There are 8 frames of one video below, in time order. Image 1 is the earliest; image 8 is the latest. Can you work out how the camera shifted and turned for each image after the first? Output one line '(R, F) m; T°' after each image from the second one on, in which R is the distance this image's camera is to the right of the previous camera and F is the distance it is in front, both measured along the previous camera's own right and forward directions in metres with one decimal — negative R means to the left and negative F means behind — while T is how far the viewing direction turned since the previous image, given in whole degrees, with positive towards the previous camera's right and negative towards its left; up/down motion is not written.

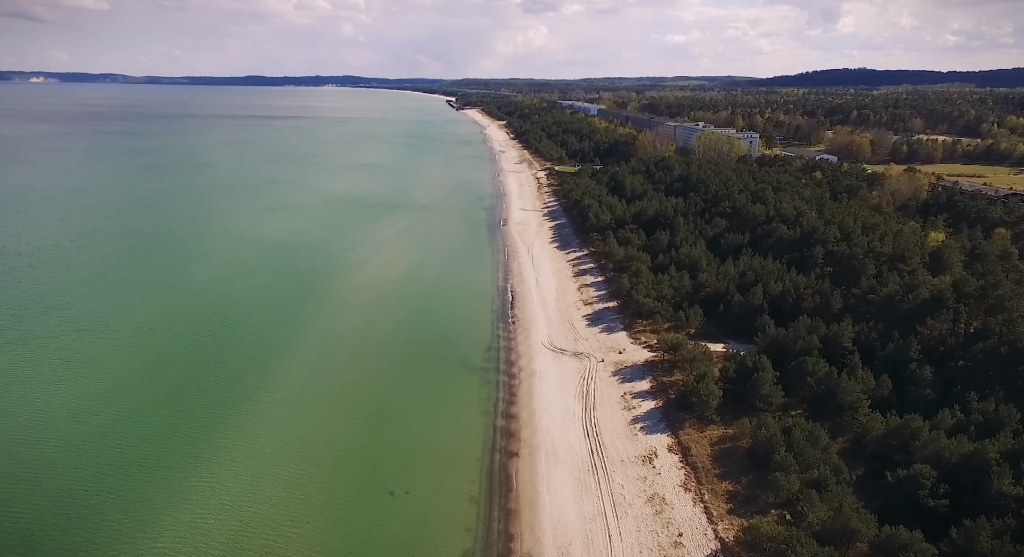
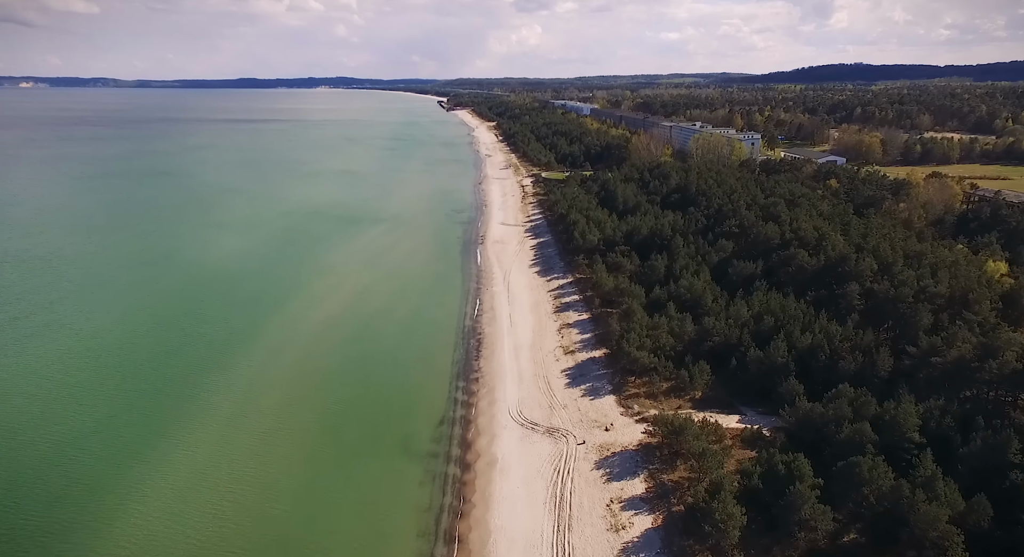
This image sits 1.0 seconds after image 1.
(+1.0, +4.2) m; 0°
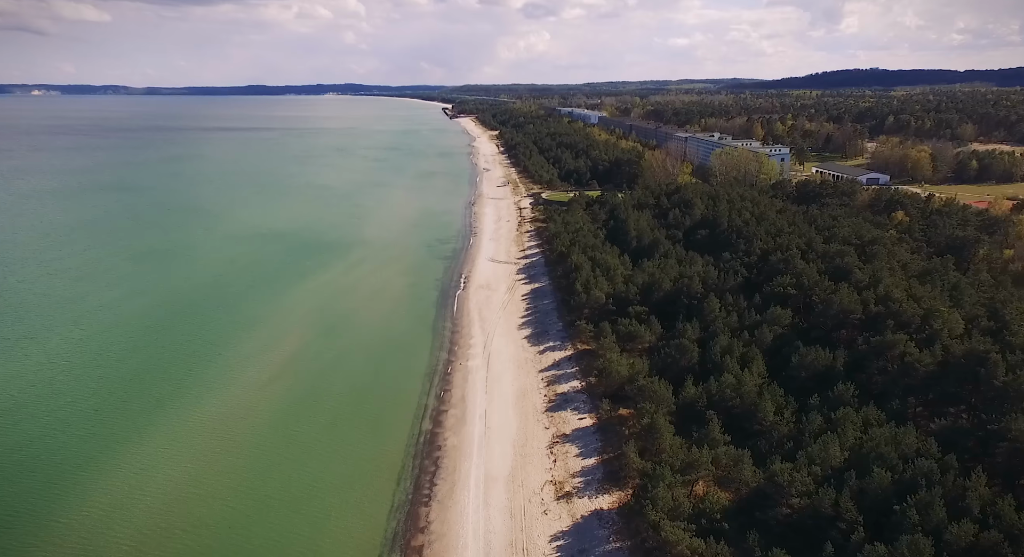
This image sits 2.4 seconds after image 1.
(+0.8, +6.3) m; -1°
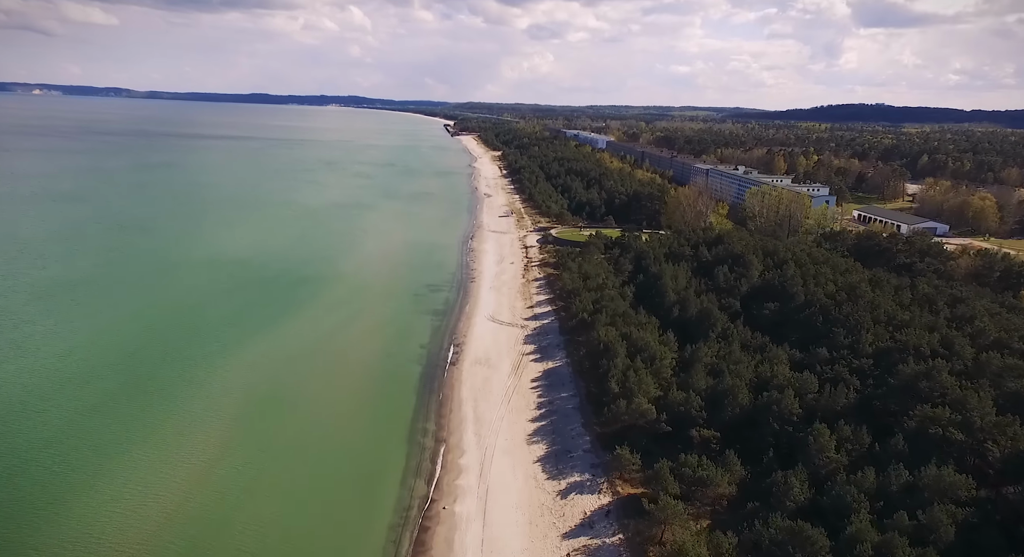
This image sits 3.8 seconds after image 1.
(-0.5, +6.4) m; 0°
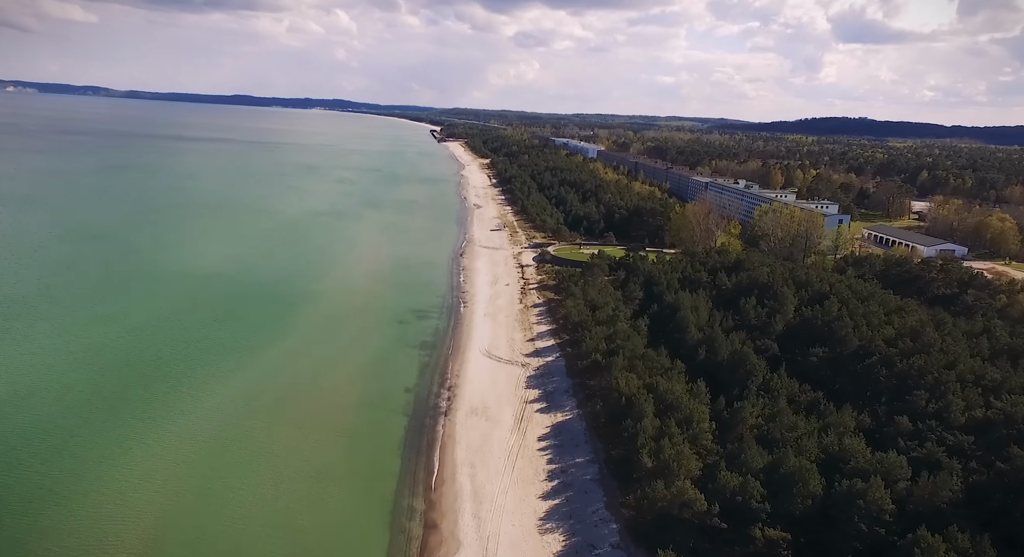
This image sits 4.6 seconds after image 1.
(-0.6, +3.2) m; +2°
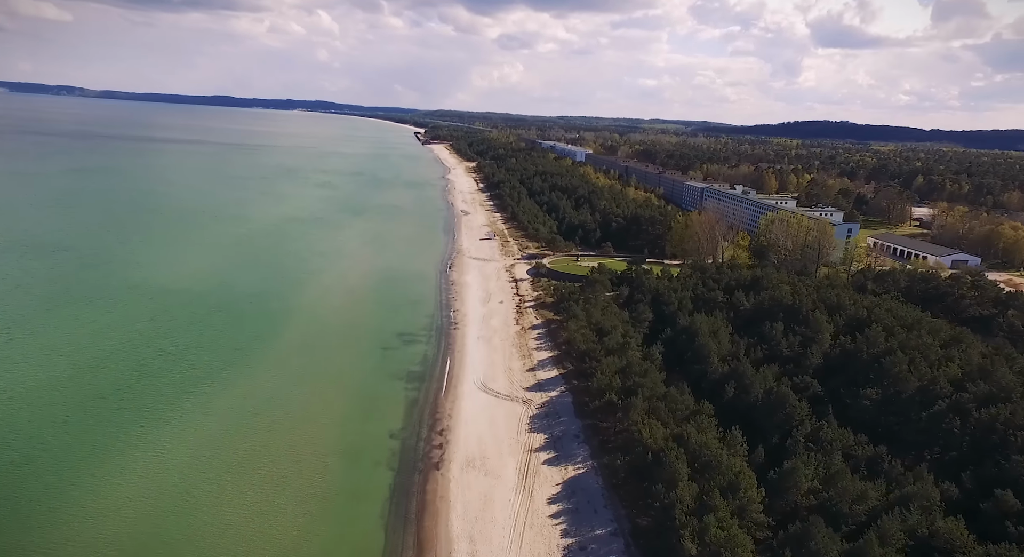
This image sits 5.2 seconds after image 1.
(-0.5, +2.6) m; +1°
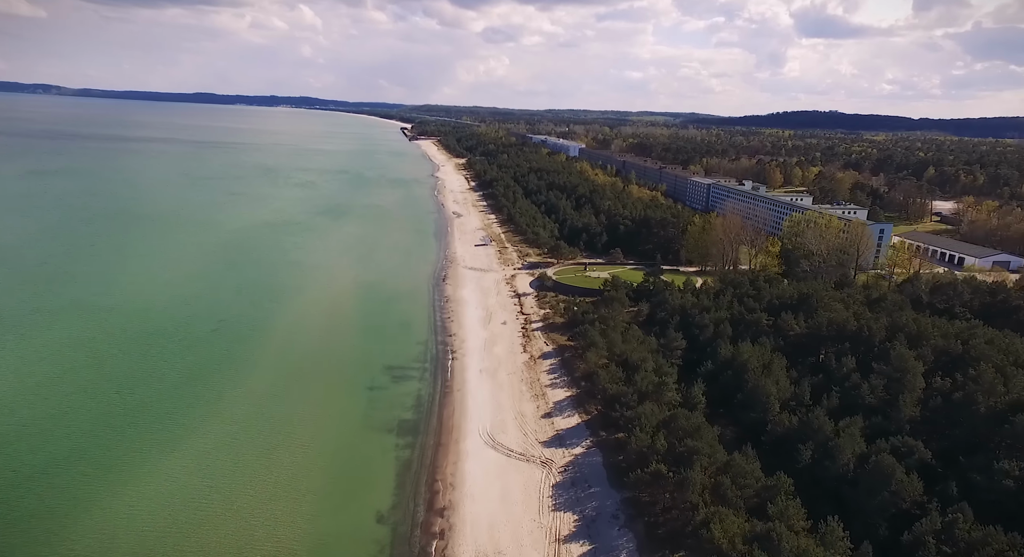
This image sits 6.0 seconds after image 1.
(-0.6, +3.8) m; +1°
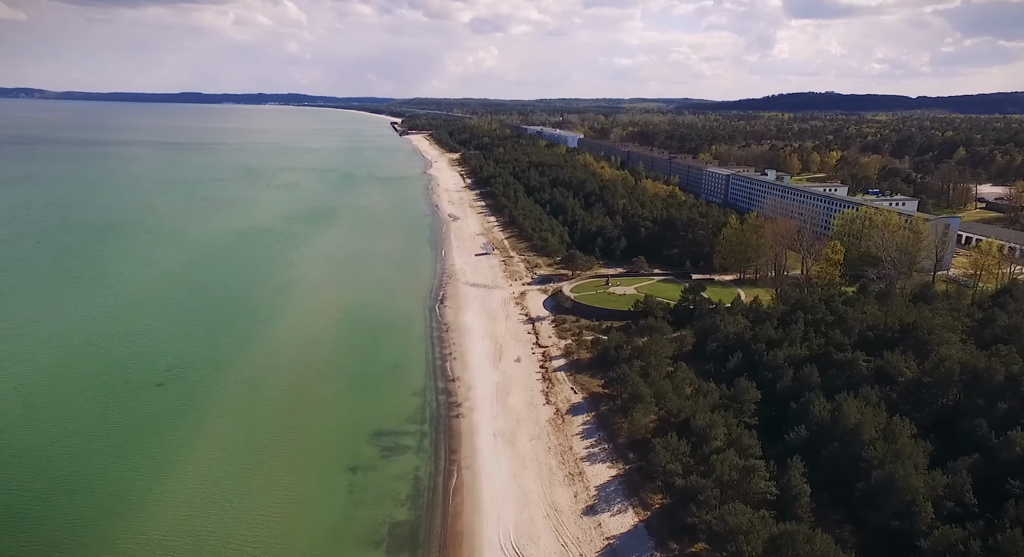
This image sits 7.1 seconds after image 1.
(-0.6, +4.9) m; 0°
